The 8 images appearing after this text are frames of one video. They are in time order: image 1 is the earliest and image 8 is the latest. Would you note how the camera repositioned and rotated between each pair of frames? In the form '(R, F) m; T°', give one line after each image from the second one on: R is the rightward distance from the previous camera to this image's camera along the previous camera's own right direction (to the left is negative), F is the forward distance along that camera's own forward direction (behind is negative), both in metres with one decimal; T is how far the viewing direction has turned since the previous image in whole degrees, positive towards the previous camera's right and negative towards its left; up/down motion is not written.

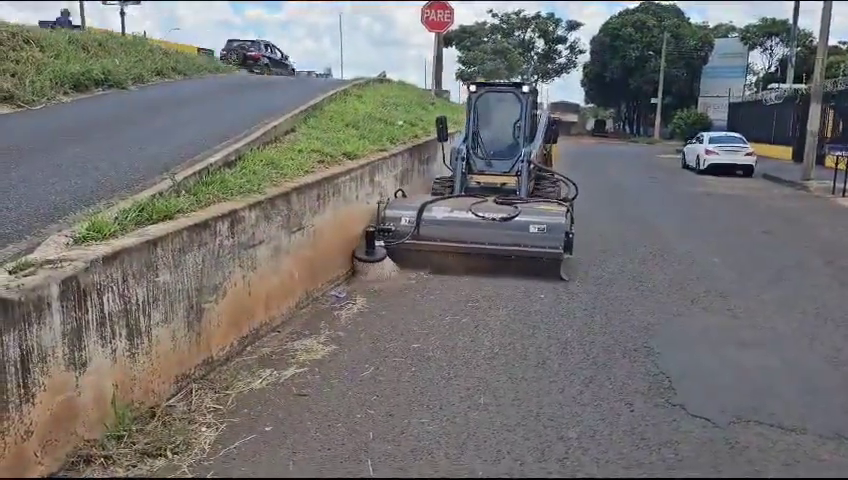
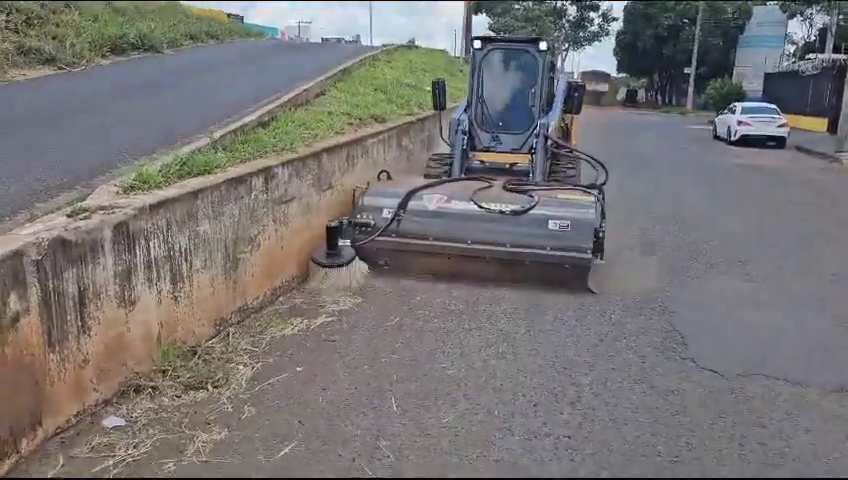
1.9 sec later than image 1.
(0.0, -0.3) m; -2°
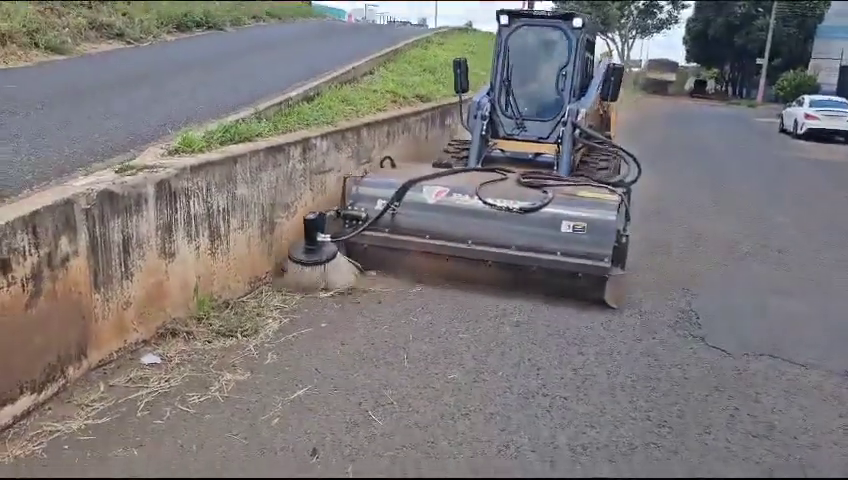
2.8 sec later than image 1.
(+0.3, -0.3) m; -5°
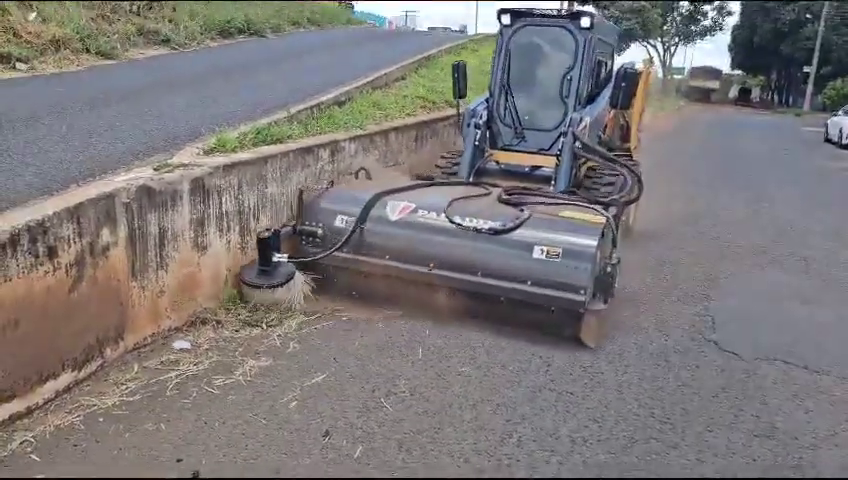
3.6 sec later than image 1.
(+0.1, -0.2) m; -3°
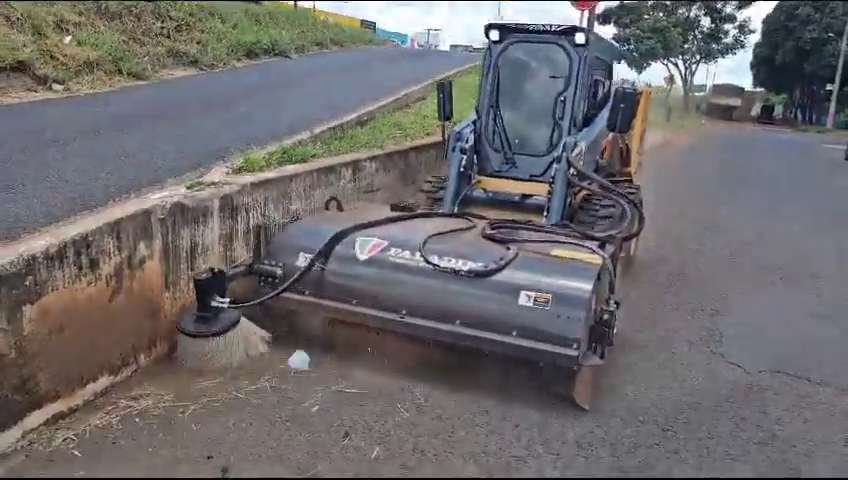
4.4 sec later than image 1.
(0.0, -0.3) m; -2°
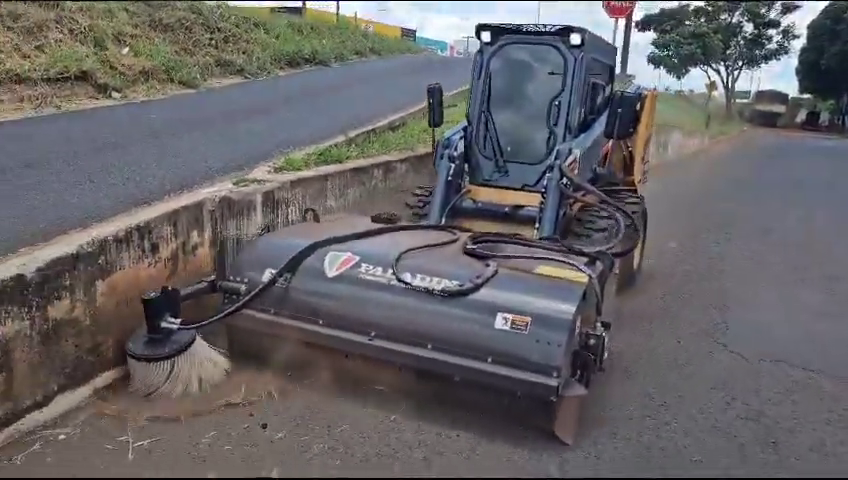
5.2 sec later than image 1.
(+0.1, -0.5) m; -3°
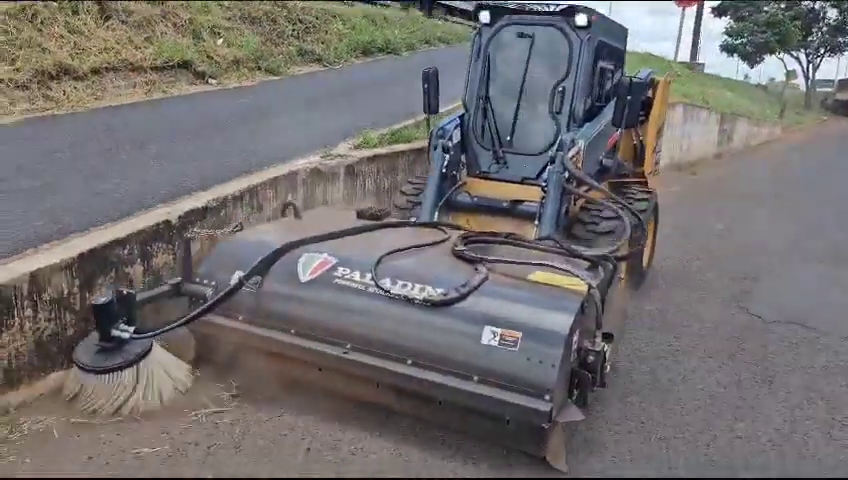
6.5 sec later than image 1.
(+0.1, -1.0) m; -5°
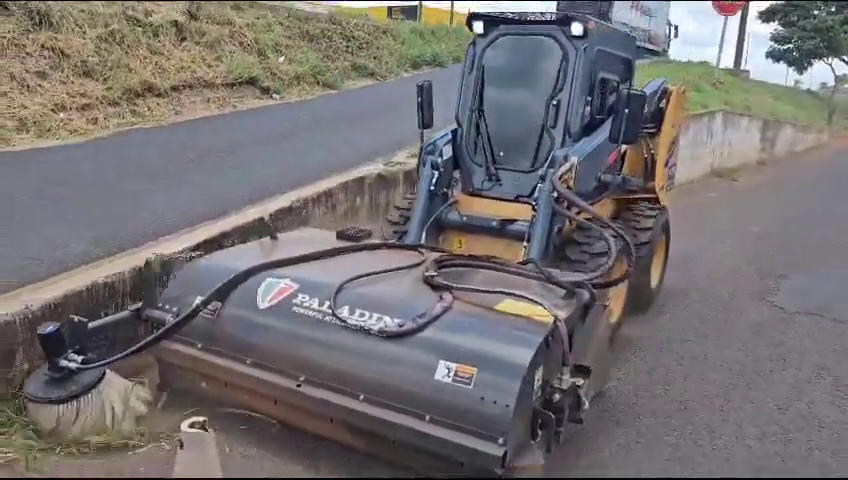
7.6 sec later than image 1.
(-0.1, -0.8) m; -4°
